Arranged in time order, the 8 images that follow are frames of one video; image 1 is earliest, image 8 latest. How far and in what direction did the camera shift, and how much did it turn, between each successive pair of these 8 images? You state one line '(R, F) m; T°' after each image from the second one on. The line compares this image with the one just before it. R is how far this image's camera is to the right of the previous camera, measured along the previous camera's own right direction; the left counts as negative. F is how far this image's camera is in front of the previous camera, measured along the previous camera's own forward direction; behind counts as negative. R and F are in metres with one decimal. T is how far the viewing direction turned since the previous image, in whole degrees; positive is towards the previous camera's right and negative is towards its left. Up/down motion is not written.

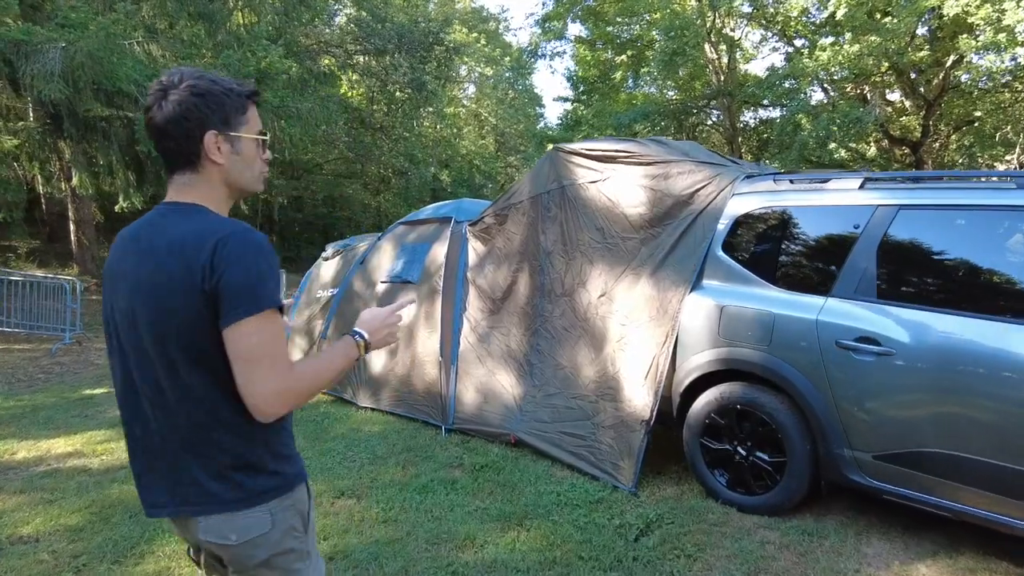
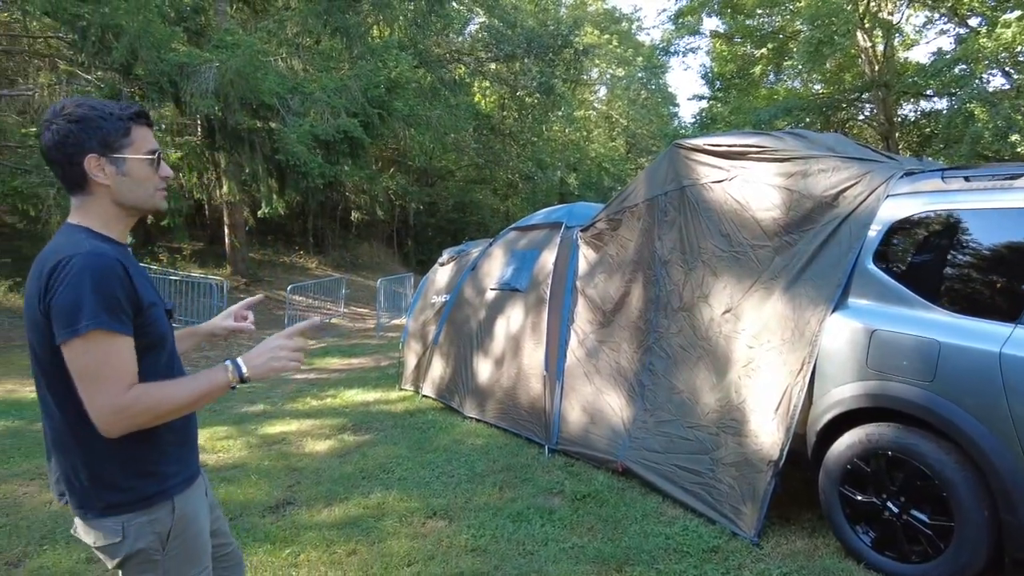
(+0.1, +0.4) m; -11°
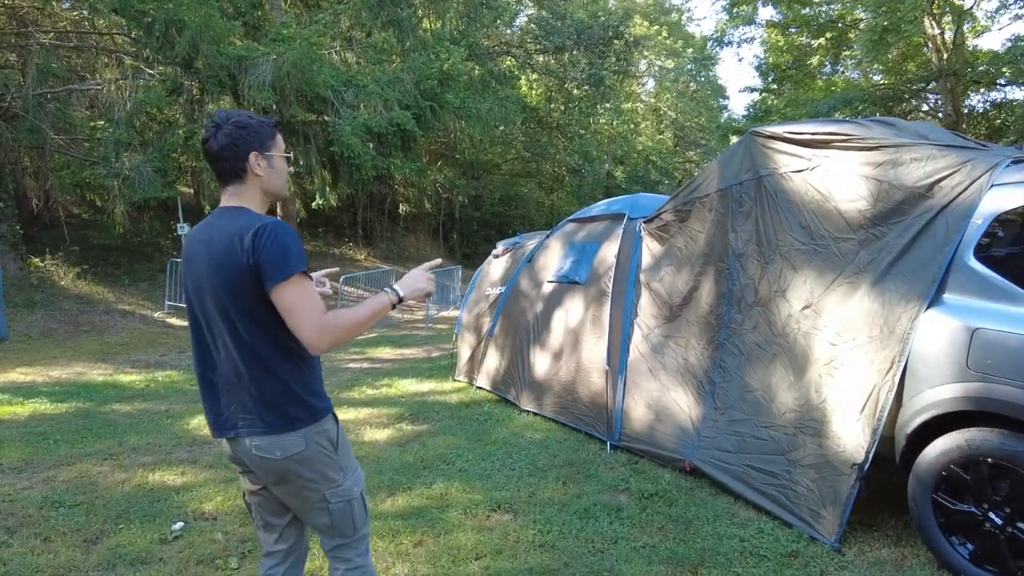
(-0.2, +0.1) m; -4°
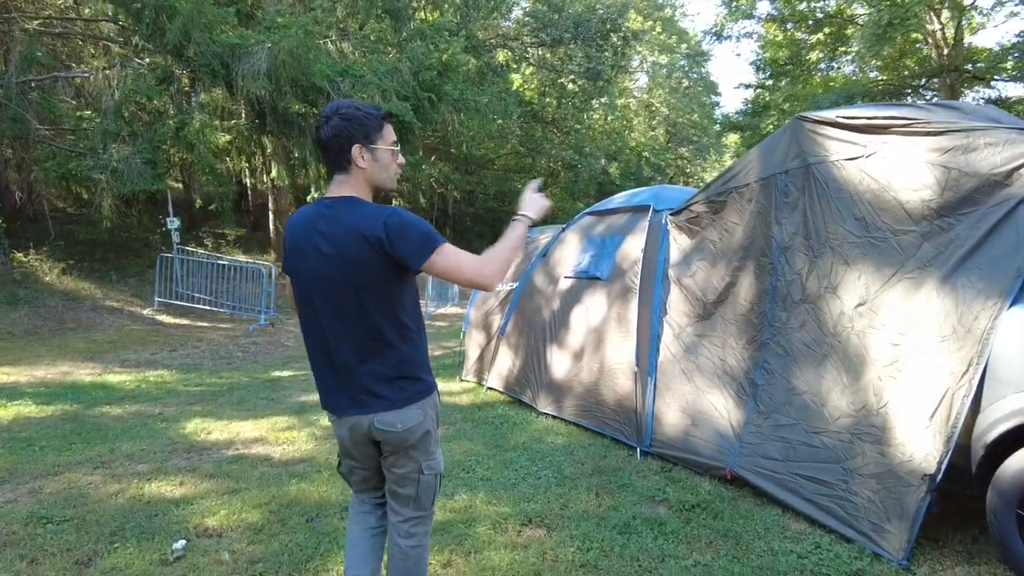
(-0.2, +0.3) m; +1°
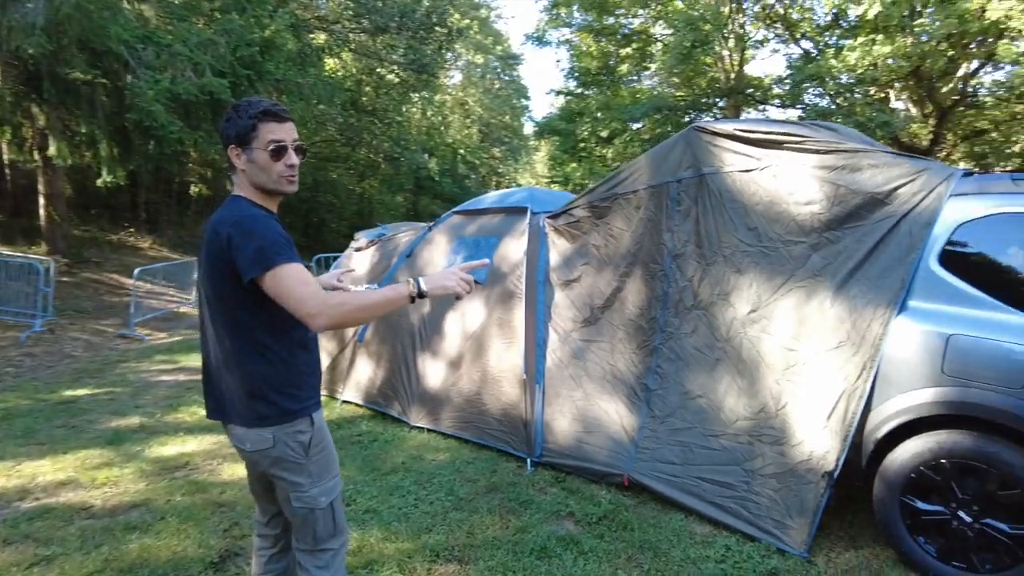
(-0.5, +0.4) m; +16°
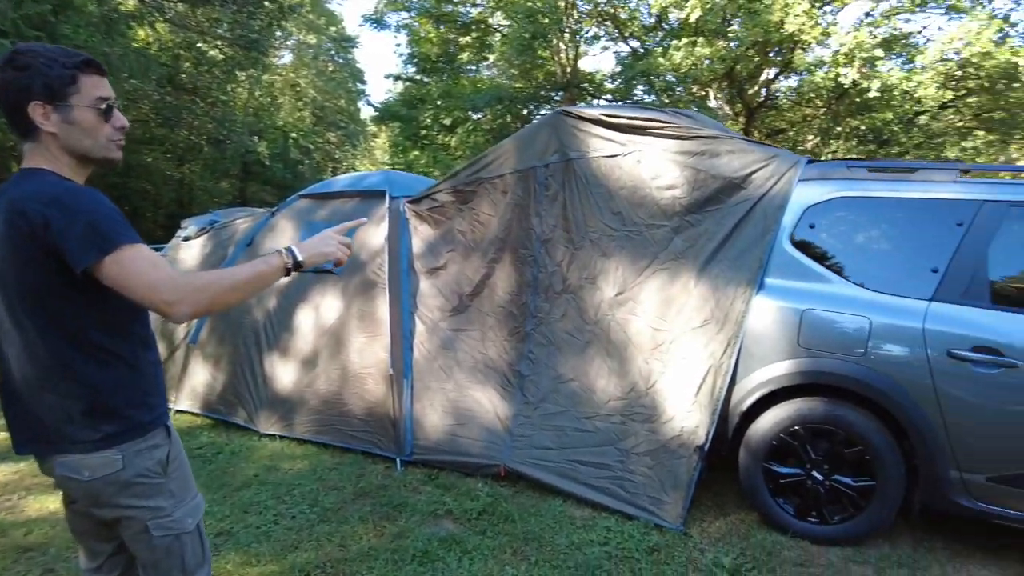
(-0.1, +0.2) m; +14°
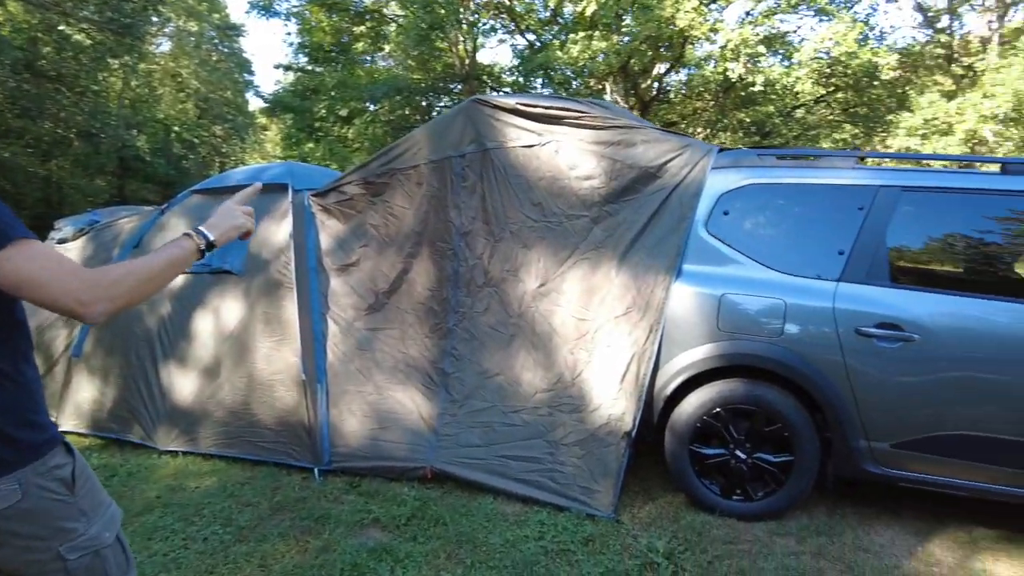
(-0.1, +0.1) m; +8°
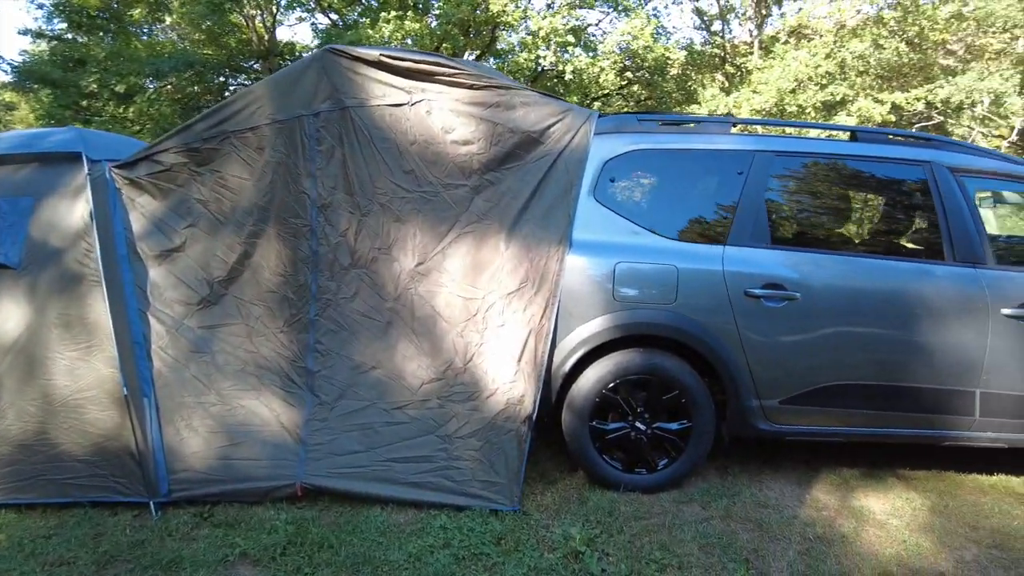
(-0.3, +0.4) m; +16°
